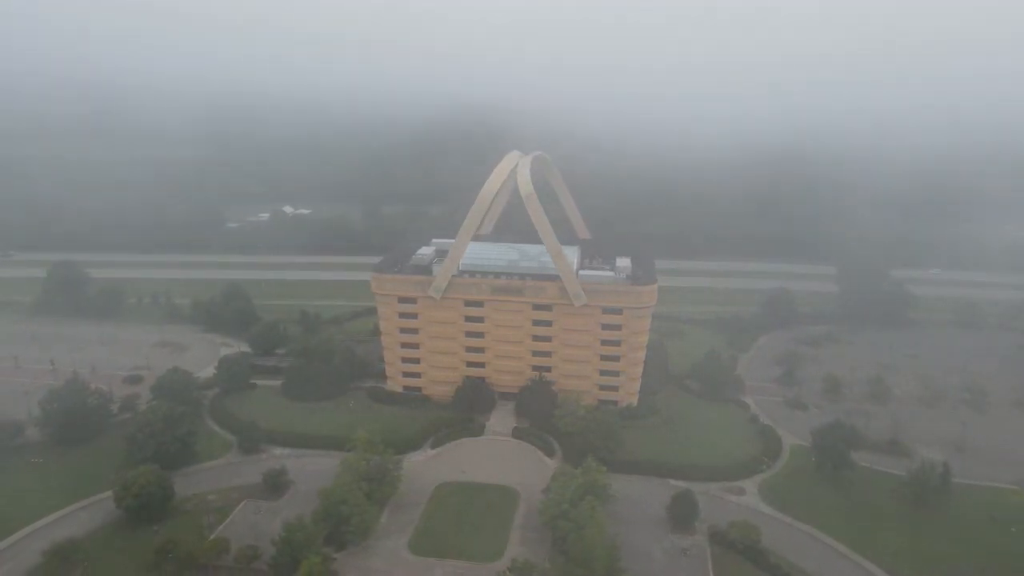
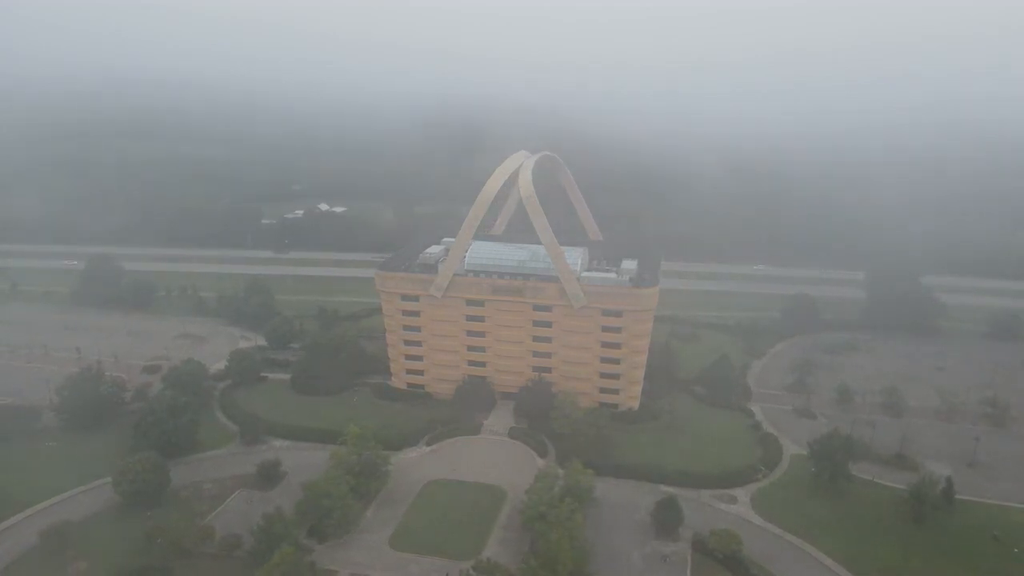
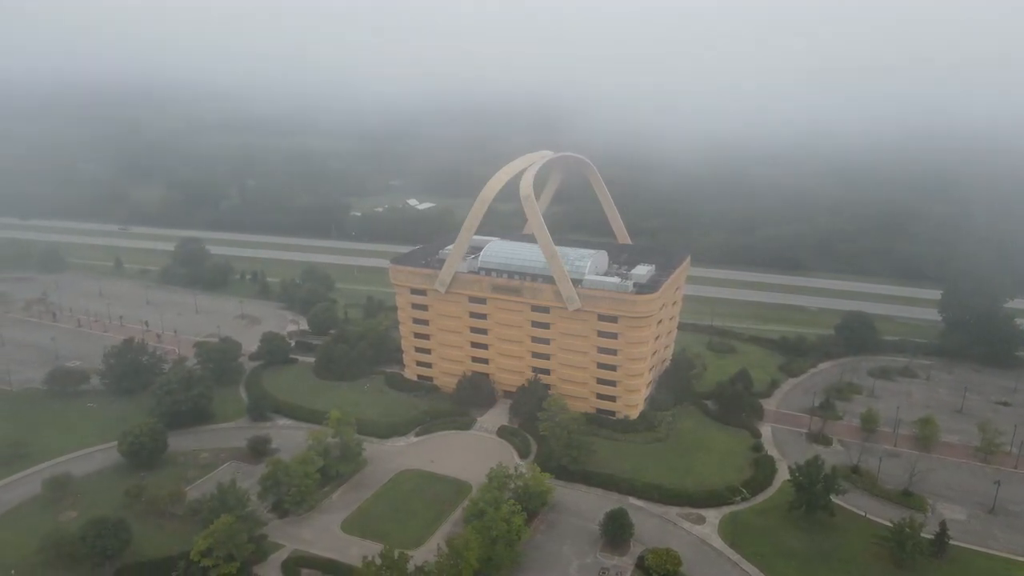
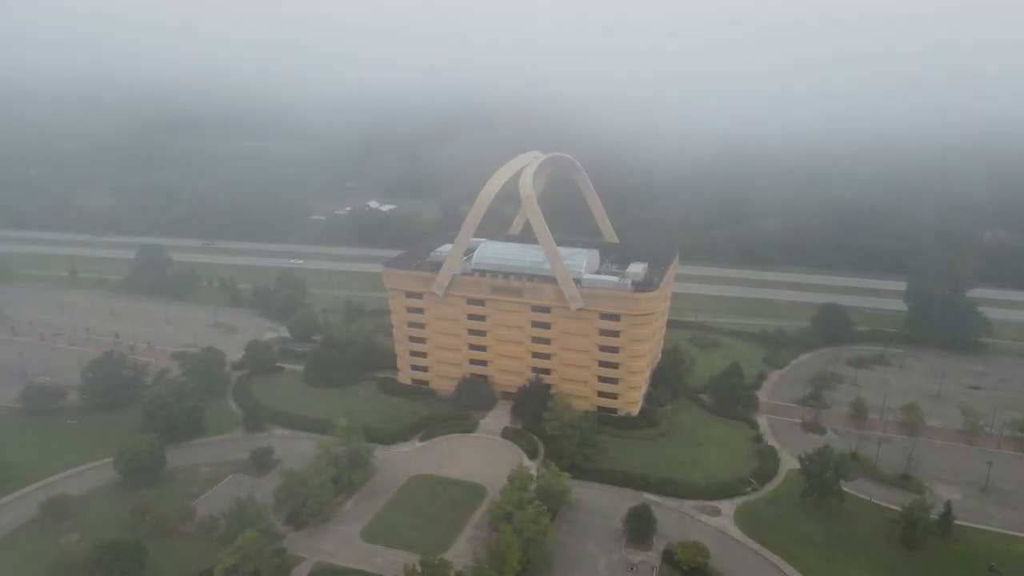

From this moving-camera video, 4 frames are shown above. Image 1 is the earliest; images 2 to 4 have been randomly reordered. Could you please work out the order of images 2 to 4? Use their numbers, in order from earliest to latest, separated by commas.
2, 4, 3
